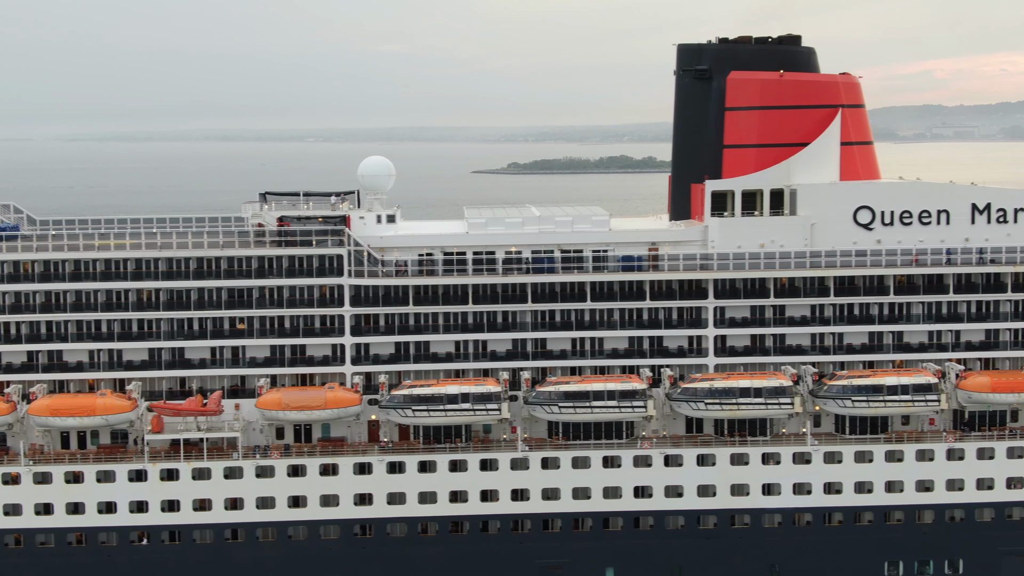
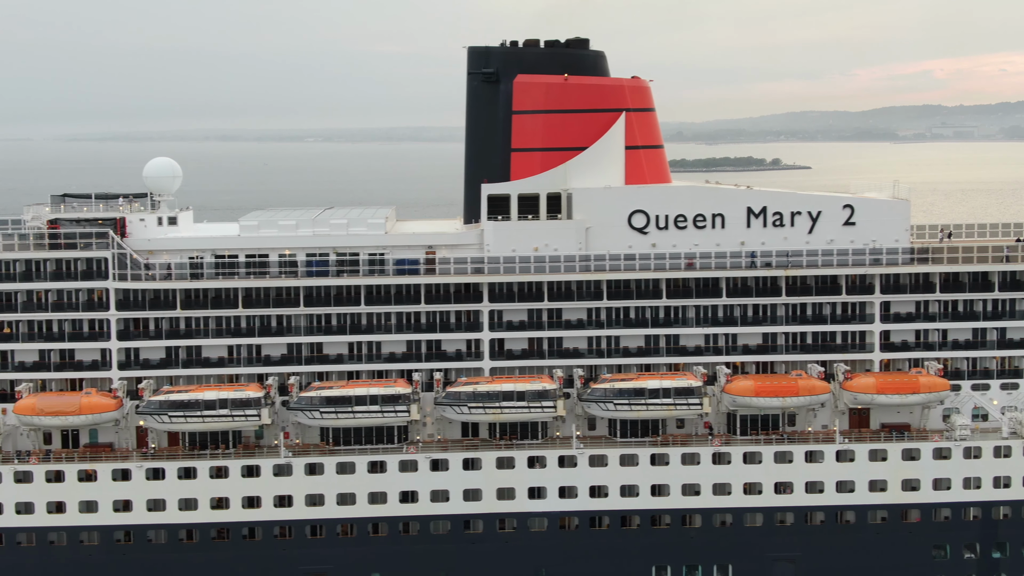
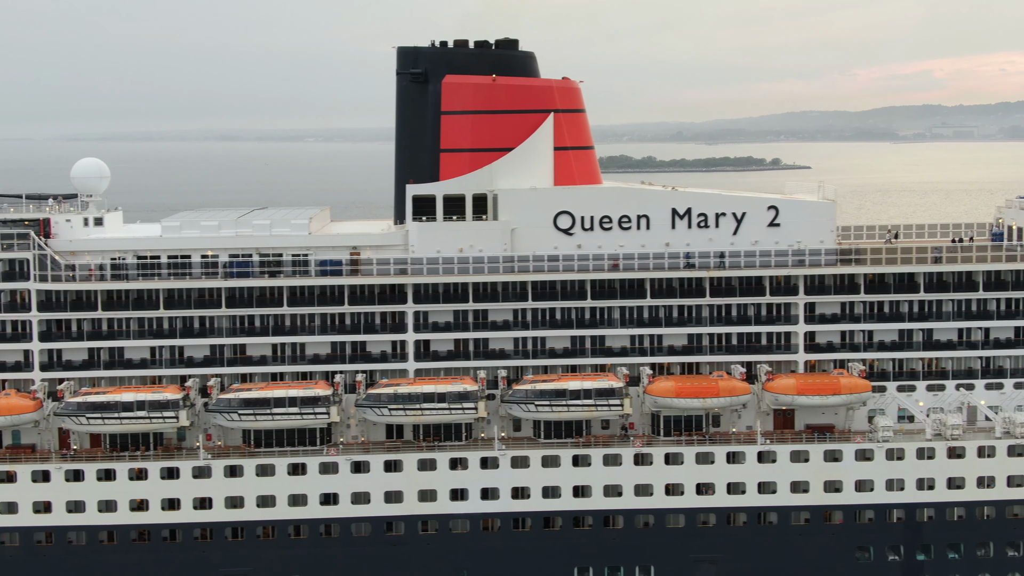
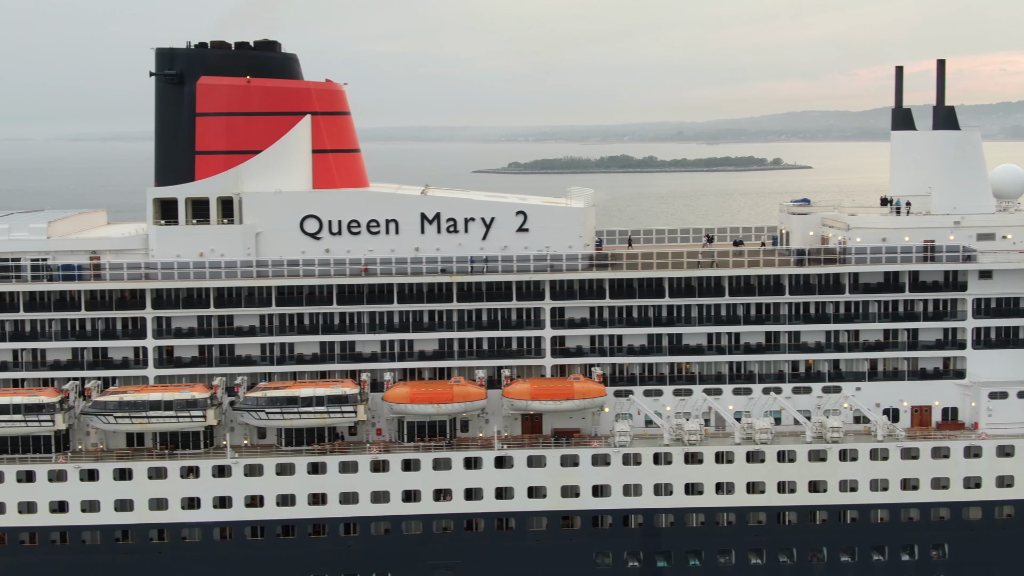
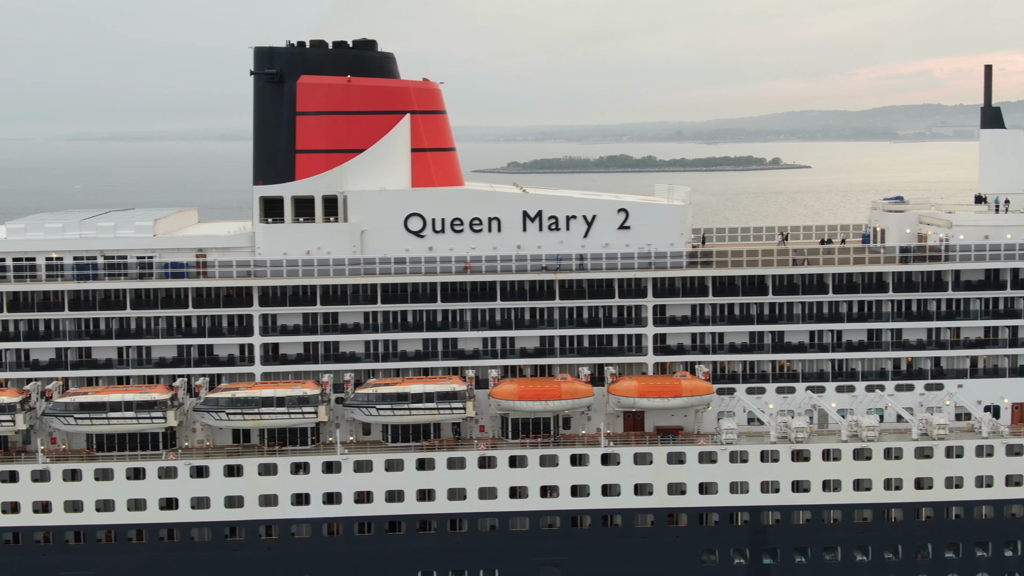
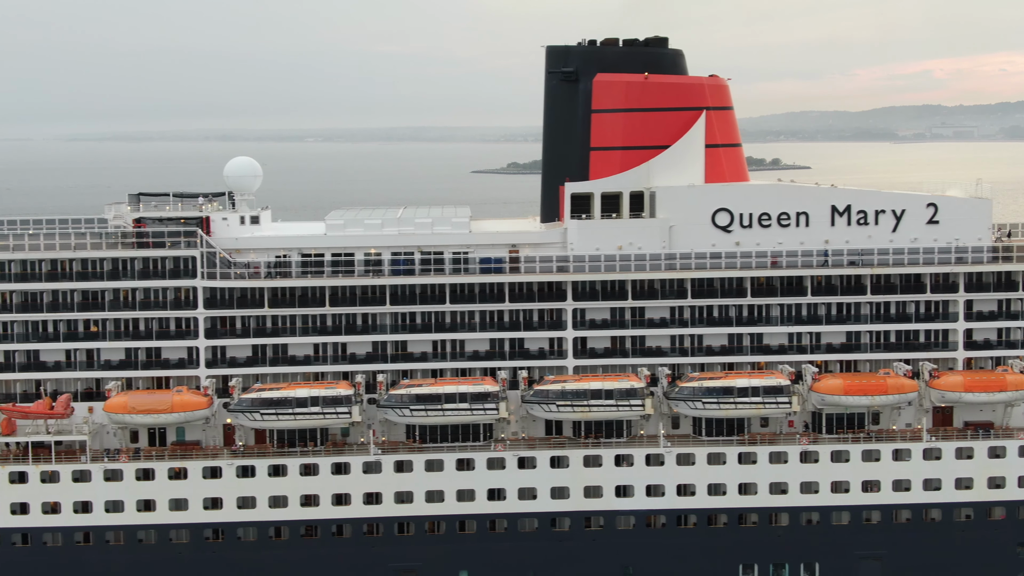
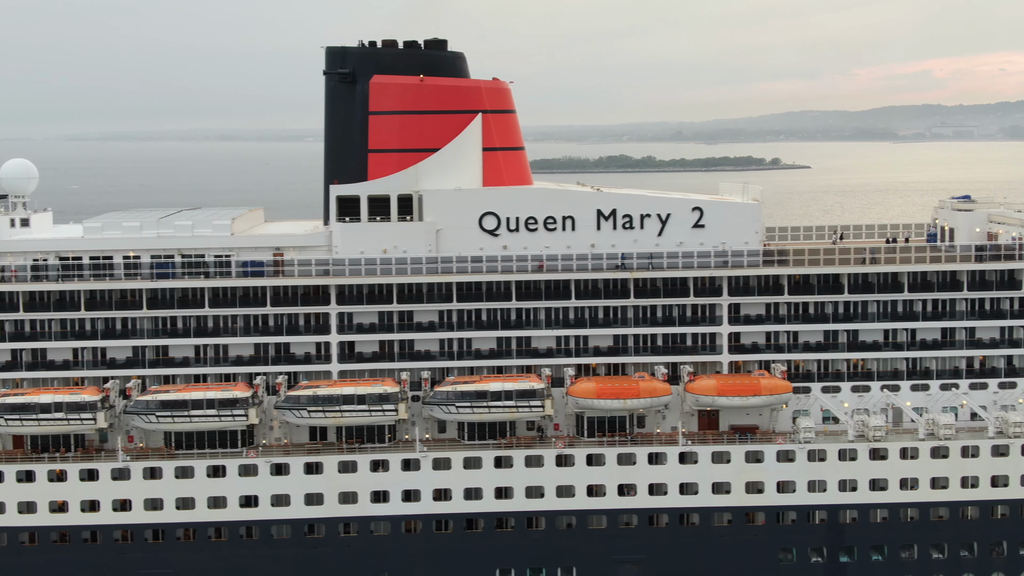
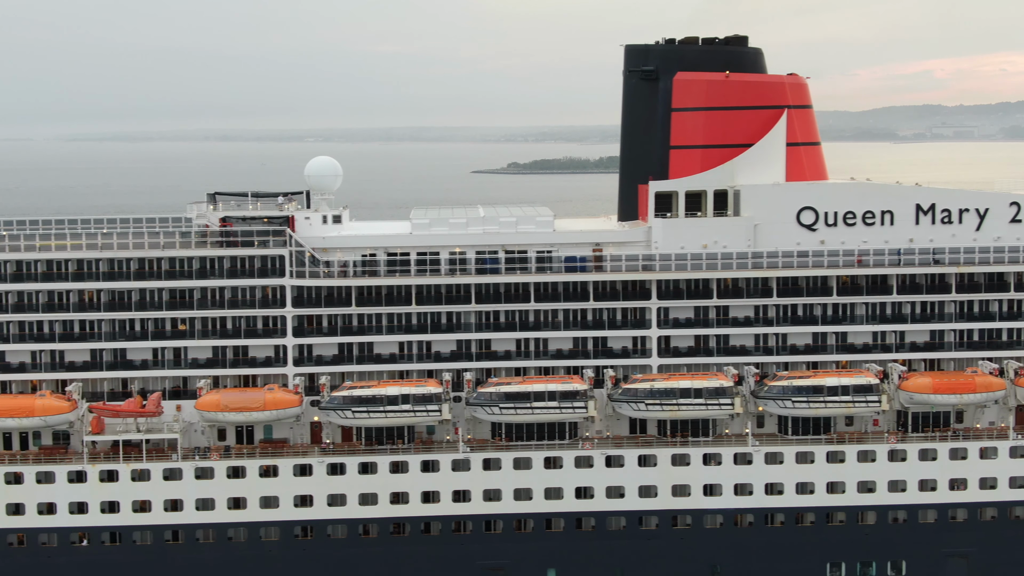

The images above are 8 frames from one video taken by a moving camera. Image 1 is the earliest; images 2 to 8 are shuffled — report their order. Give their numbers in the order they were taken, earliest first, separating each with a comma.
8, 6, 2, 3, 7, 5, 4
